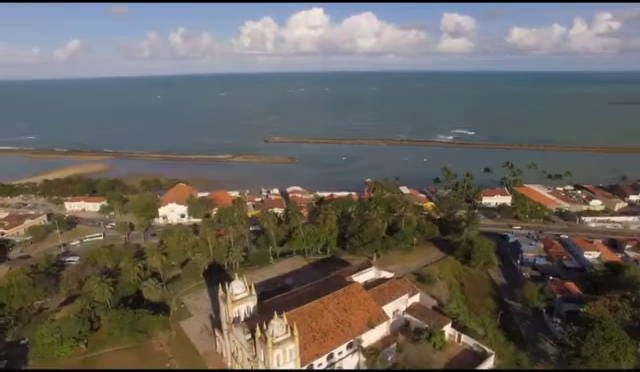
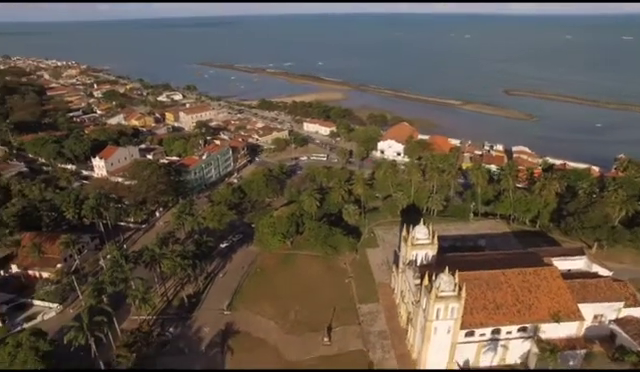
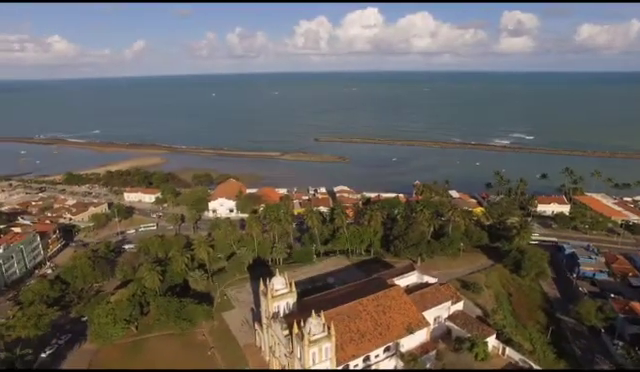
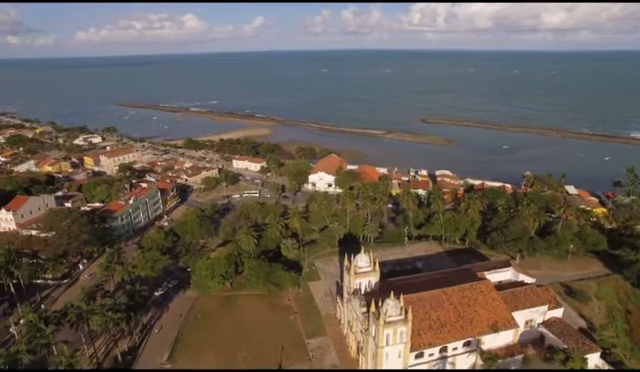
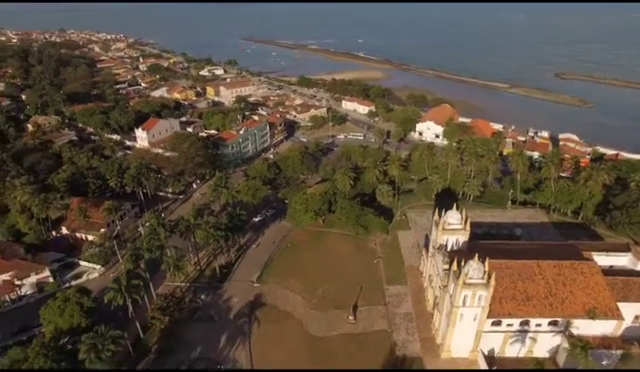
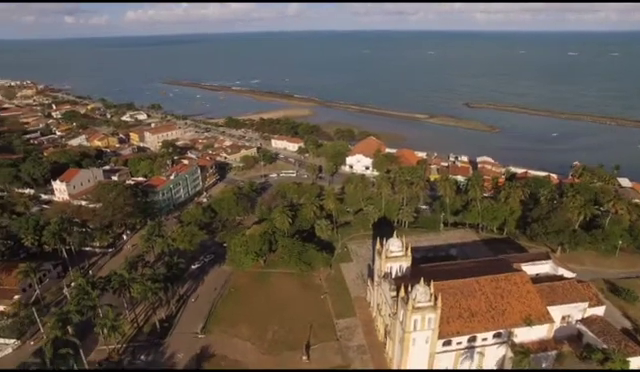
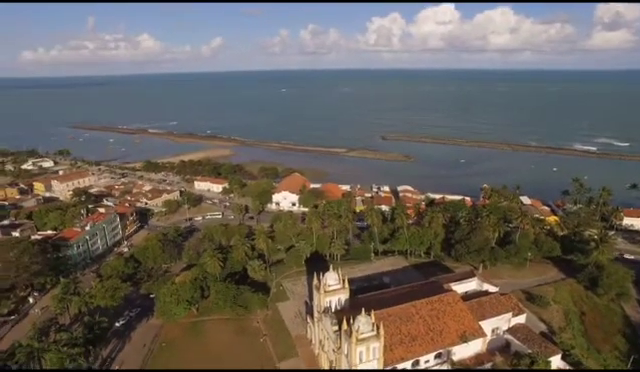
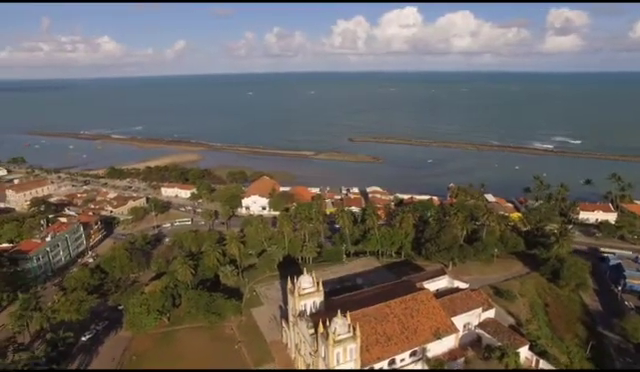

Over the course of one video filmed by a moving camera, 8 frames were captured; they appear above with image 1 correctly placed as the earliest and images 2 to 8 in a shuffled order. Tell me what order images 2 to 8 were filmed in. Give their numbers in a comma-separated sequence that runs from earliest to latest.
3, 8, 7, 4, 6, 2, 5
